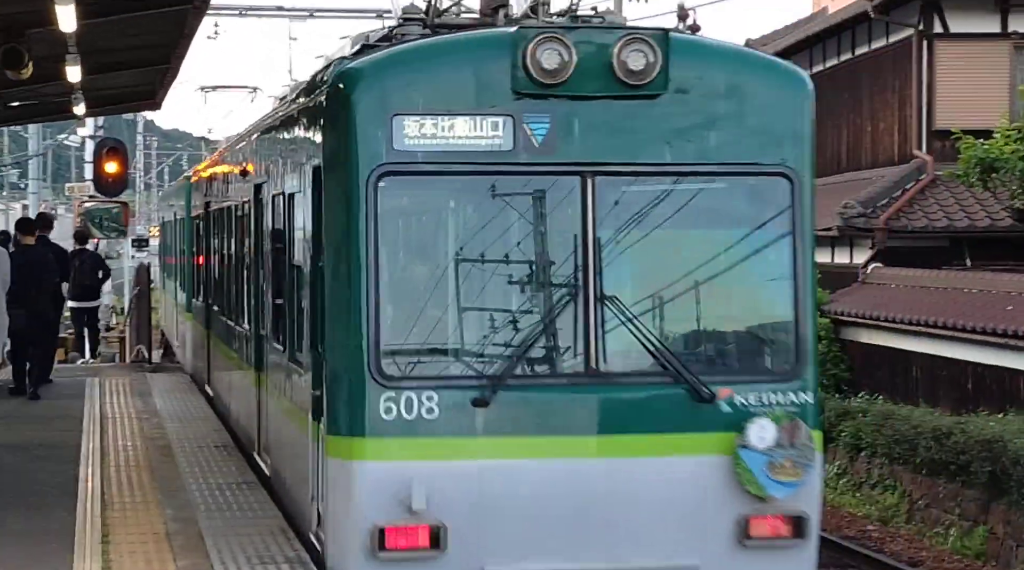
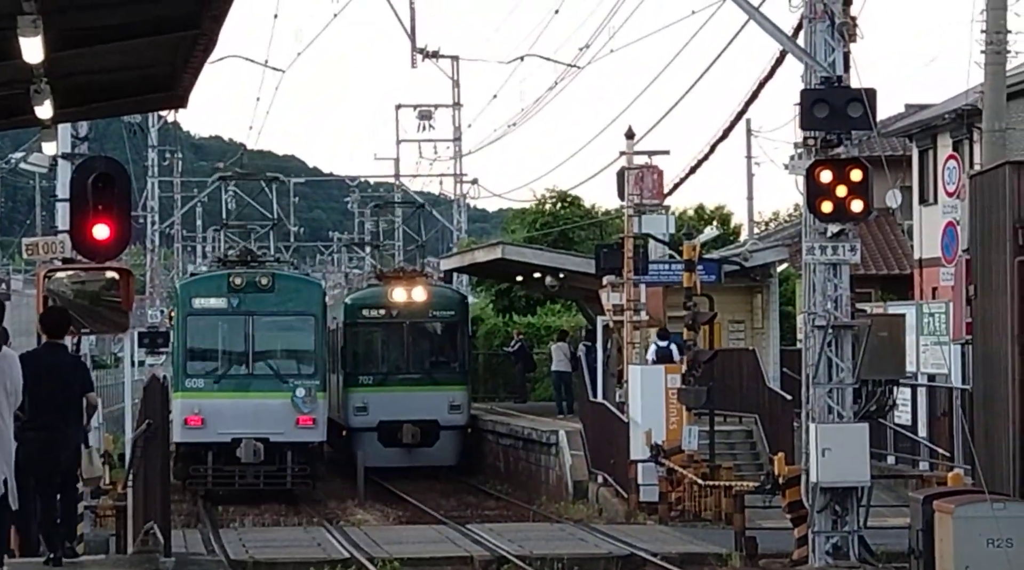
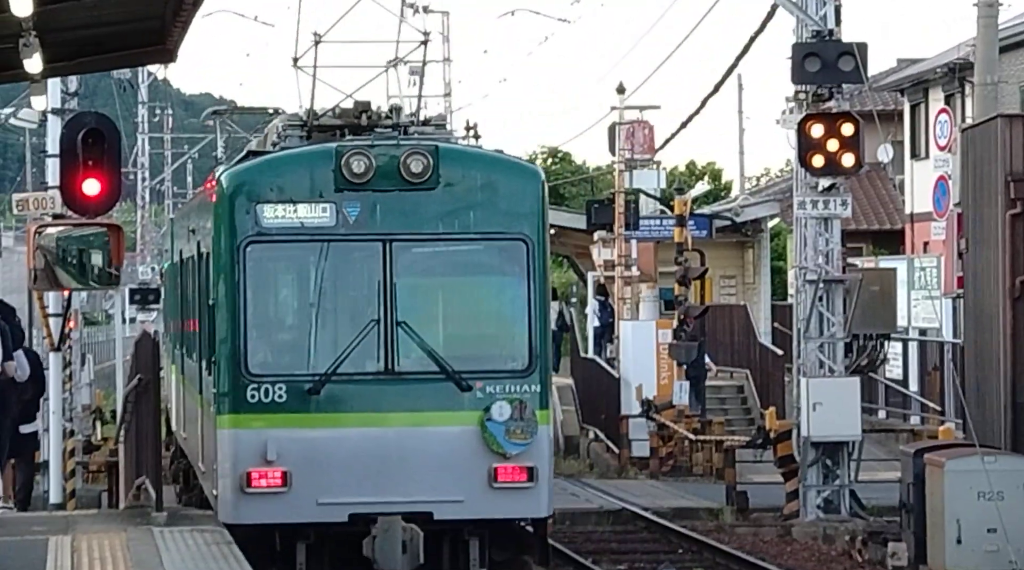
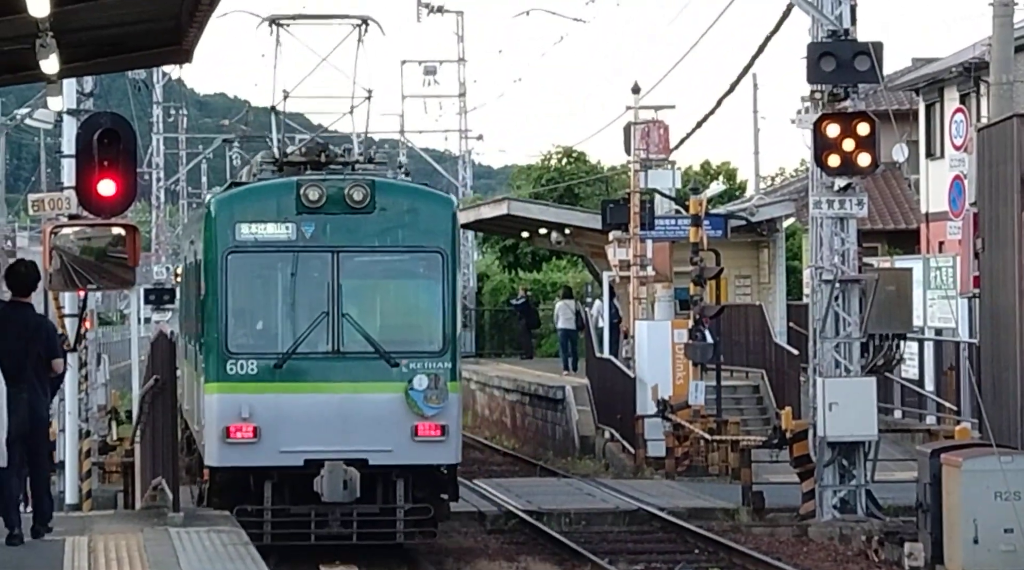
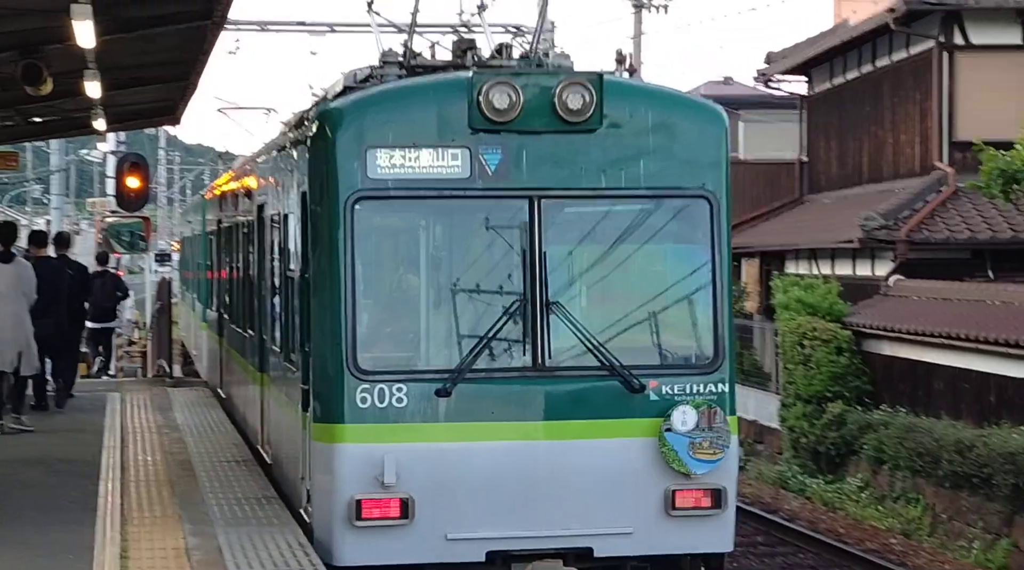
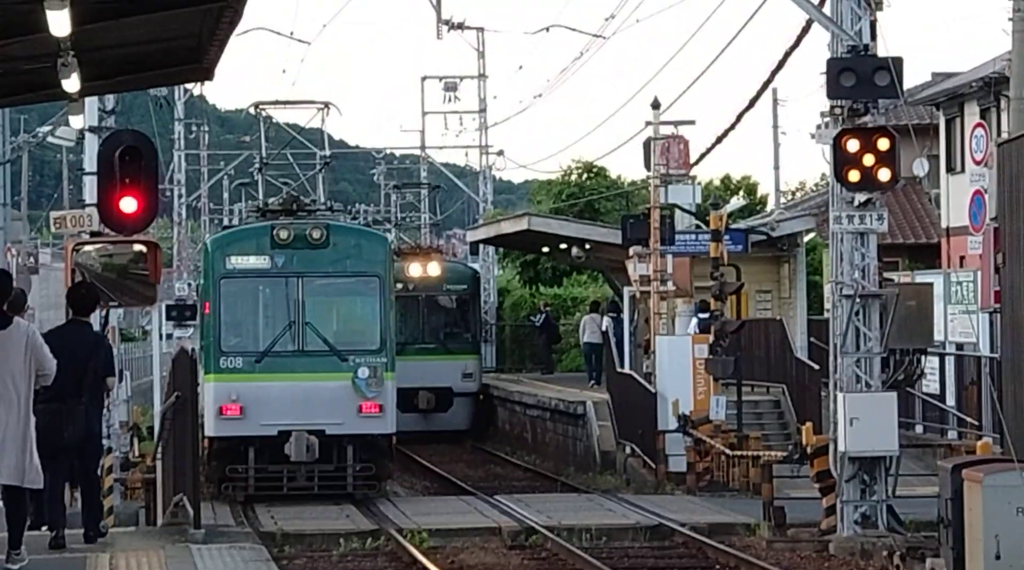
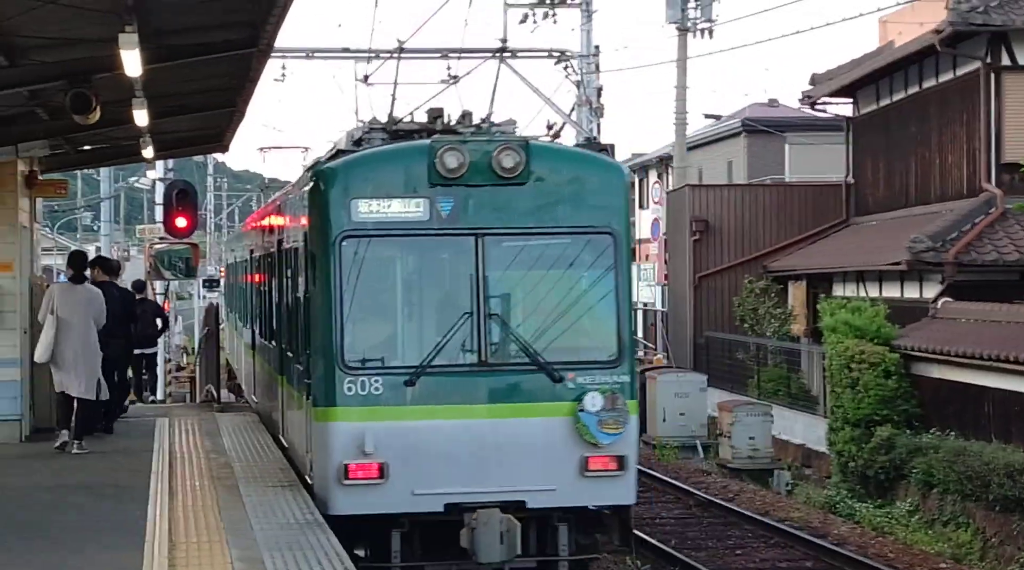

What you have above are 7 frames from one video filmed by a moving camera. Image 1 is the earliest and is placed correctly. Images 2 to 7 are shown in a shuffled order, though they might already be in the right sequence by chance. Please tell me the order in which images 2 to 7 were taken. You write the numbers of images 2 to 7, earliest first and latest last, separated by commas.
5, 7, 3, 4, 6, 2
